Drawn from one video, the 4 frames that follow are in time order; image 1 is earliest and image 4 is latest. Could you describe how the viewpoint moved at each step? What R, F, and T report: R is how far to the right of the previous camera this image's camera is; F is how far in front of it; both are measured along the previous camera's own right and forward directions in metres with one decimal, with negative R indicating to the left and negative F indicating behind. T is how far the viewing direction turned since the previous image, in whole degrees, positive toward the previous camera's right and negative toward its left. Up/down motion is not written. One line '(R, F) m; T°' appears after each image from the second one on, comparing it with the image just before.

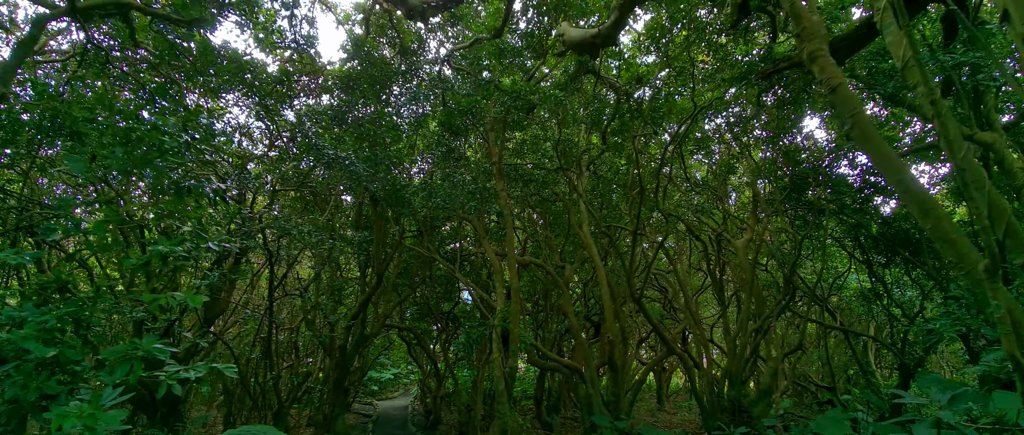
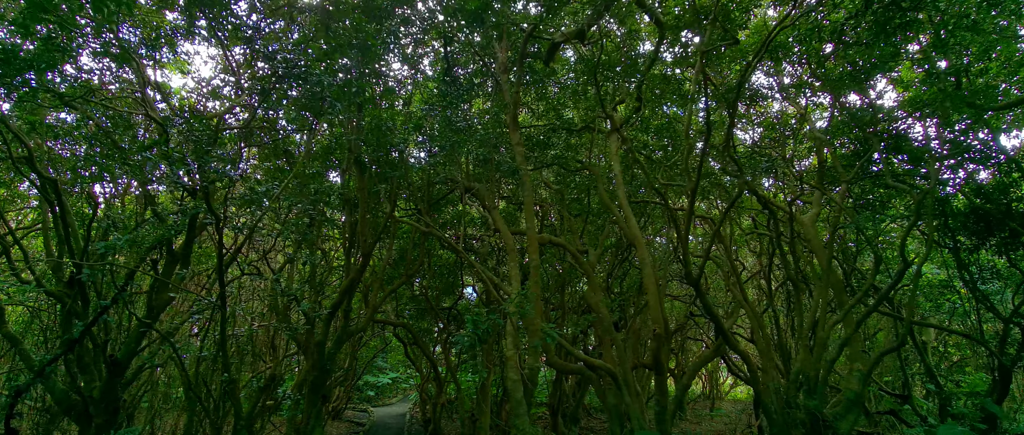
(-0.1, +1.3) m; 0°
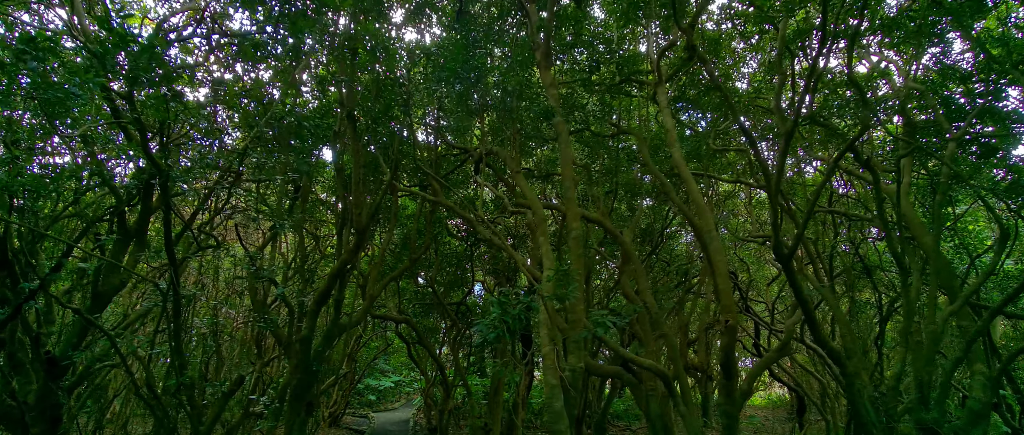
(-0.2, +1.0) m; 0°
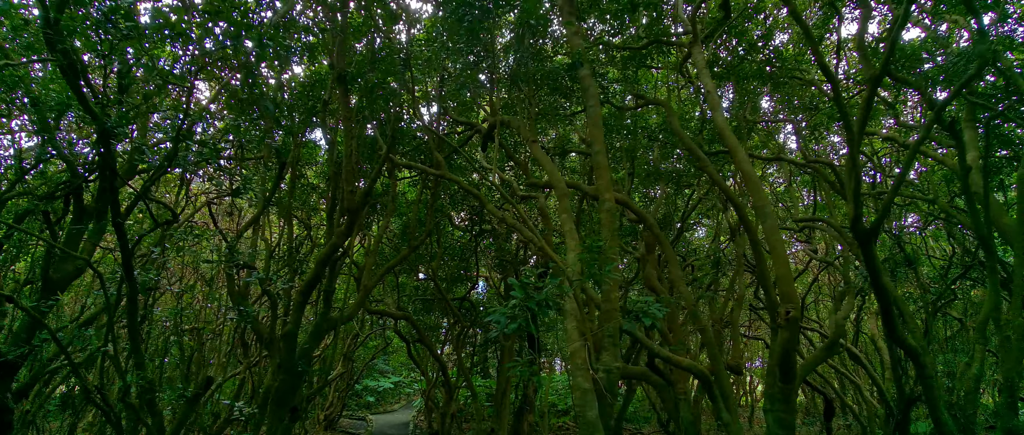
(-0.1, +0.6) m; 0°
